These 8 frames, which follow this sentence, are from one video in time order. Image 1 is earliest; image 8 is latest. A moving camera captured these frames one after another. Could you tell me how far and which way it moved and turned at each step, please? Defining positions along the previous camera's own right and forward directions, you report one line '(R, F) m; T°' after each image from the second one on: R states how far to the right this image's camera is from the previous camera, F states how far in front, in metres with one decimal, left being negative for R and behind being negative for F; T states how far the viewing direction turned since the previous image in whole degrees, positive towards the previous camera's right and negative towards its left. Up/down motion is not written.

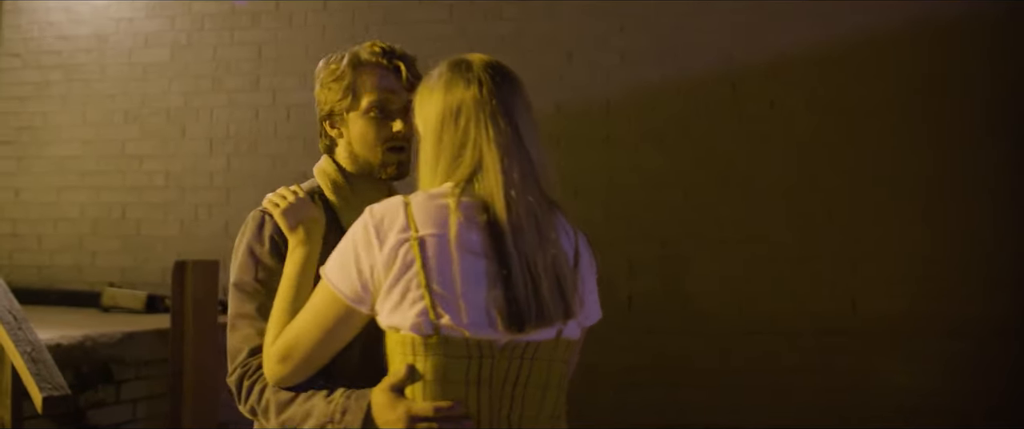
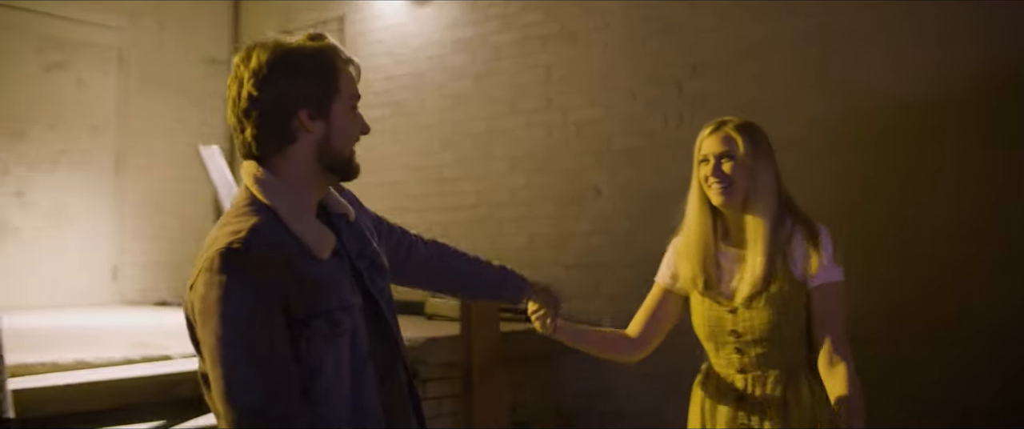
(+0.5, 0.0) m; -22°
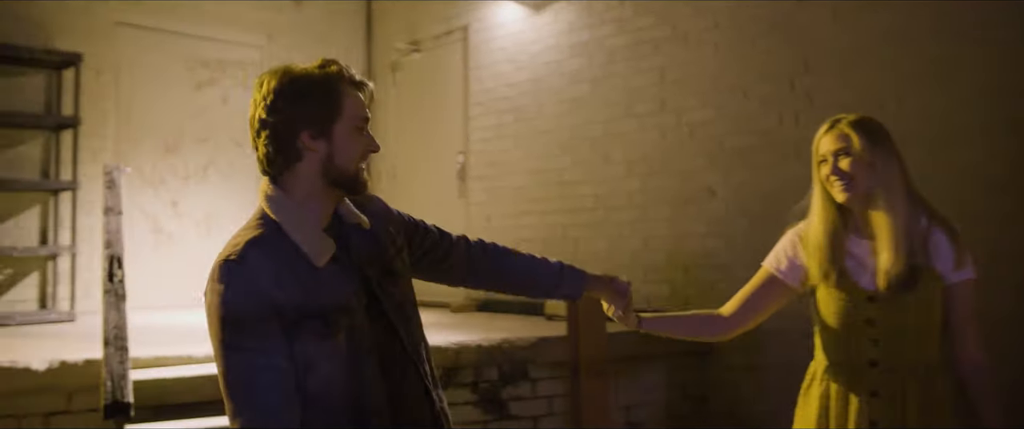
(+0.2, -0.1) m; -9°
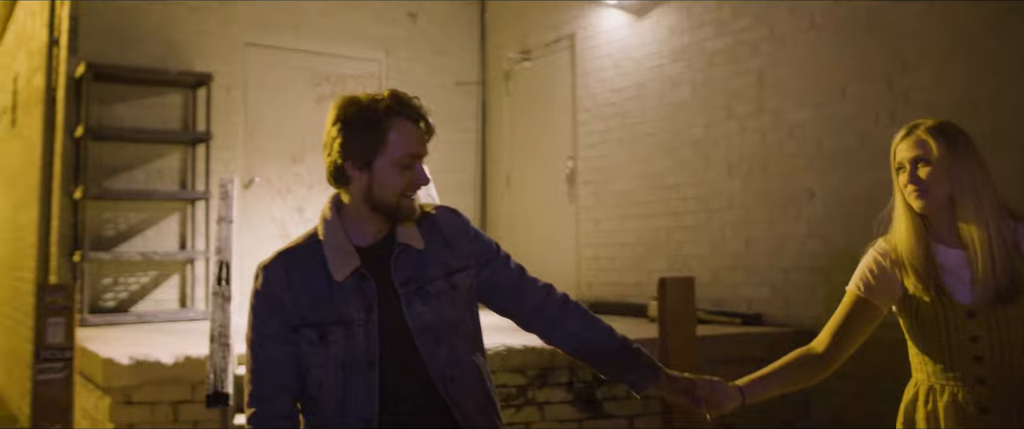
(+0.2, -0.1) m; -8°
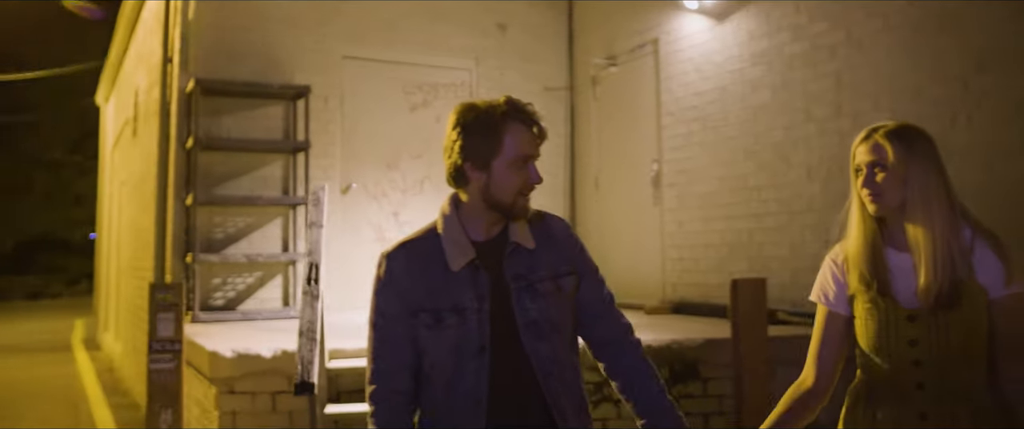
(+0.2, -0.2) m; -6°
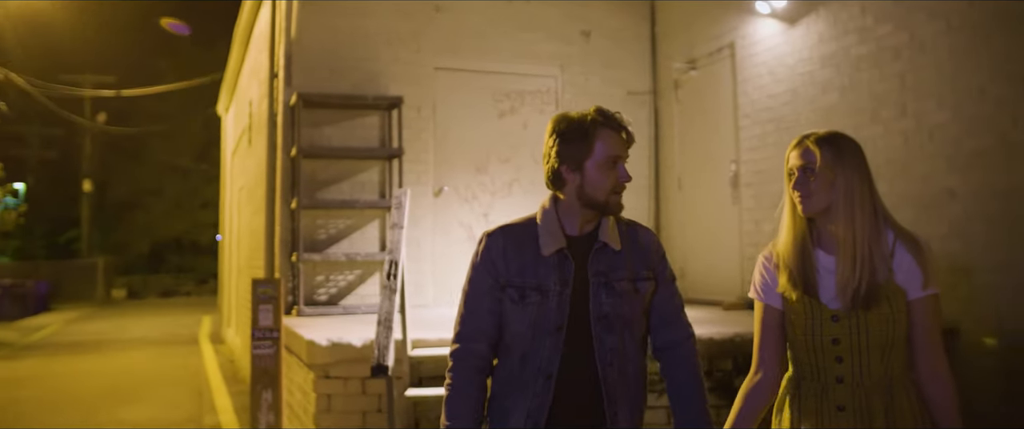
(+0.2, -0.4) m; -7°
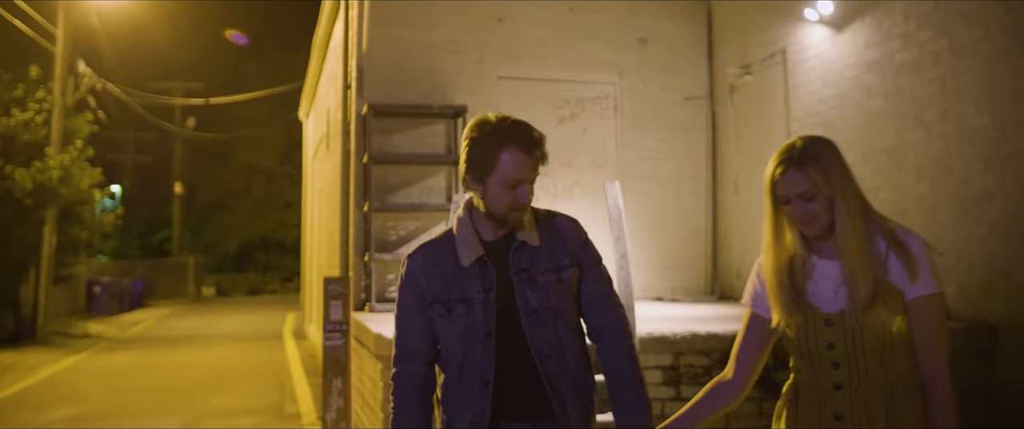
(+0.2, -0.4) m; -5°
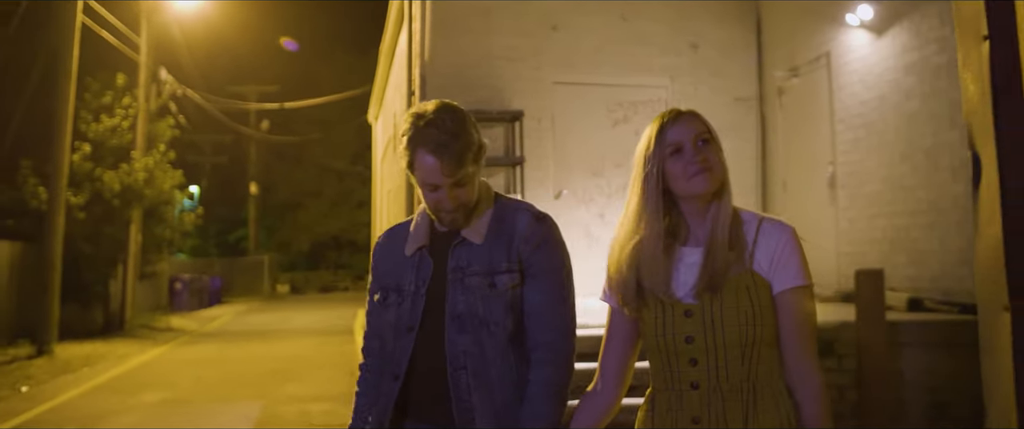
(+0.1, -0.4) m; -4°
